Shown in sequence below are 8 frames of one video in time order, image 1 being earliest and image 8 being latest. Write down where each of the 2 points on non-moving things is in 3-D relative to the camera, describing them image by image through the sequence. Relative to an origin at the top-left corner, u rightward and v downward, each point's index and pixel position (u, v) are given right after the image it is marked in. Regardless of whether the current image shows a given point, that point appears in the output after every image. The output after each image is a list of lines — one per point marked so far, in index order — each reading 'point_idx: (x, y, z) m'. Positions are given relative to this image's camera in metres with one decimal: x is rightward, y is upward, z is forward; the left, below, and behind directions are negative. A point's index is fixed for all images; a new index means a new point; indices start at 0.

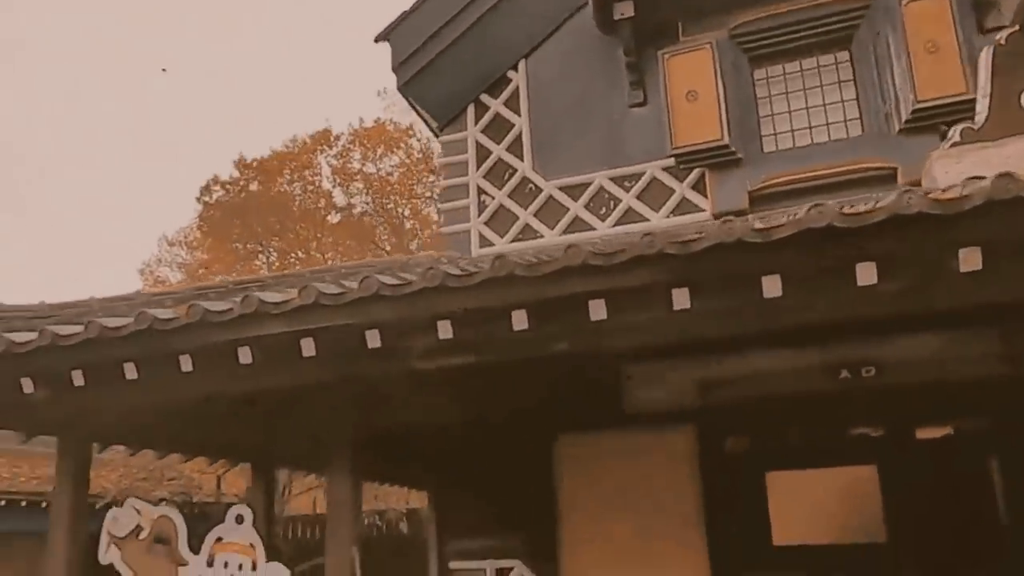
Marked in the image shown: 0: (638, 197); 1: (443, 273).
0: (+1.0, +0.7, +5.7) m
1: (-0.3, +0.1, +3.2) m
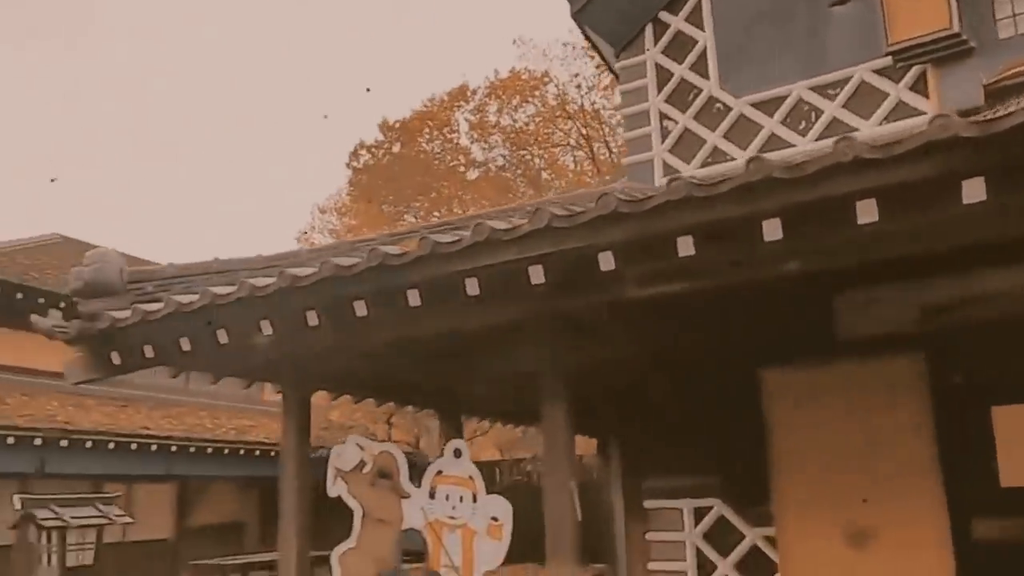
0: (+2.4, +1.3, +5.2) m
1: (+0.7, +0.4, +3.0) m
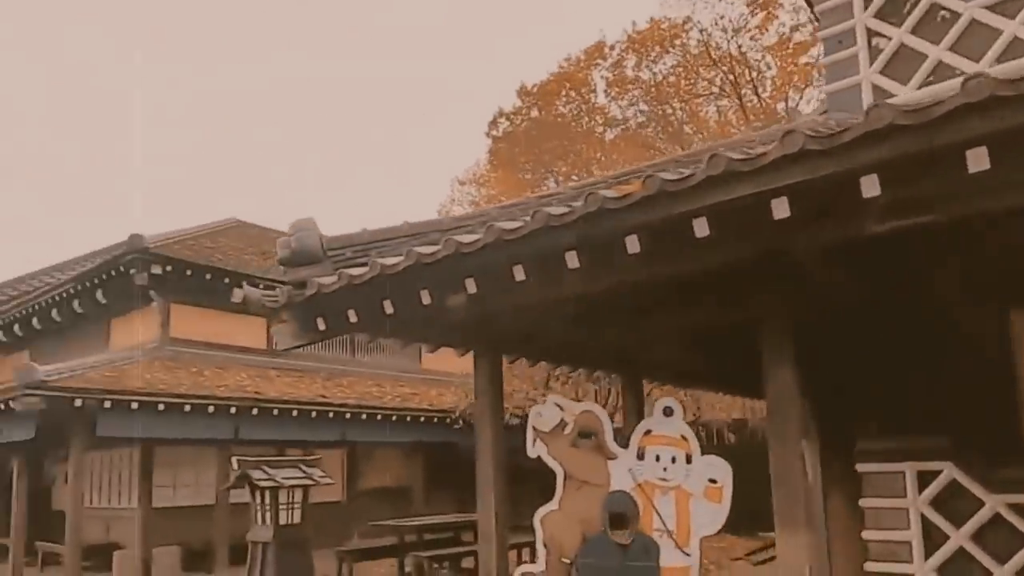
0: (+3.6, +1.8, +4.3) m
1: (+1.7, +0.7, +2.5) m
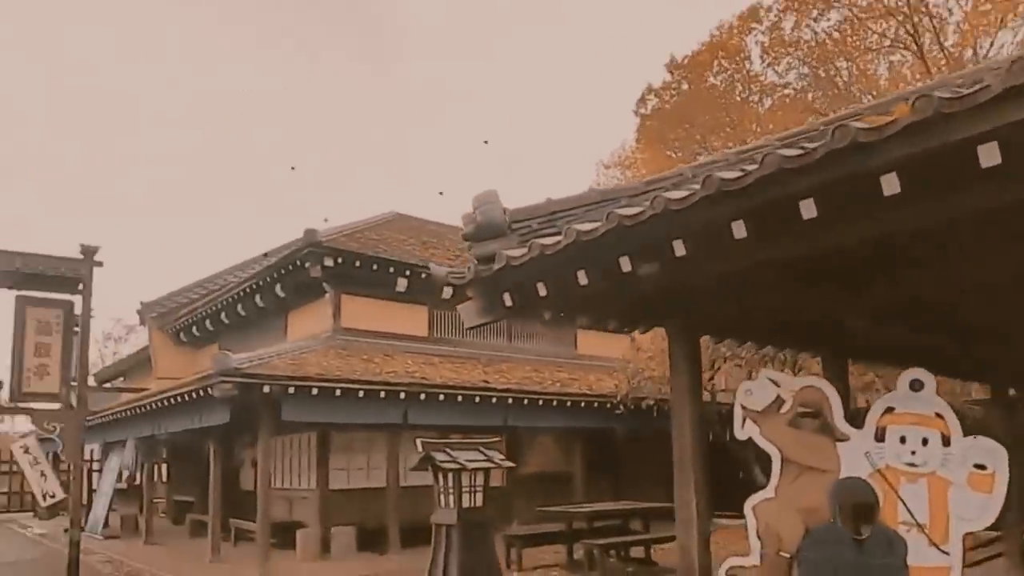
0: (+4.7, +2.1, +3.2) m
1: (+2.4, +1.0, +1.8) m
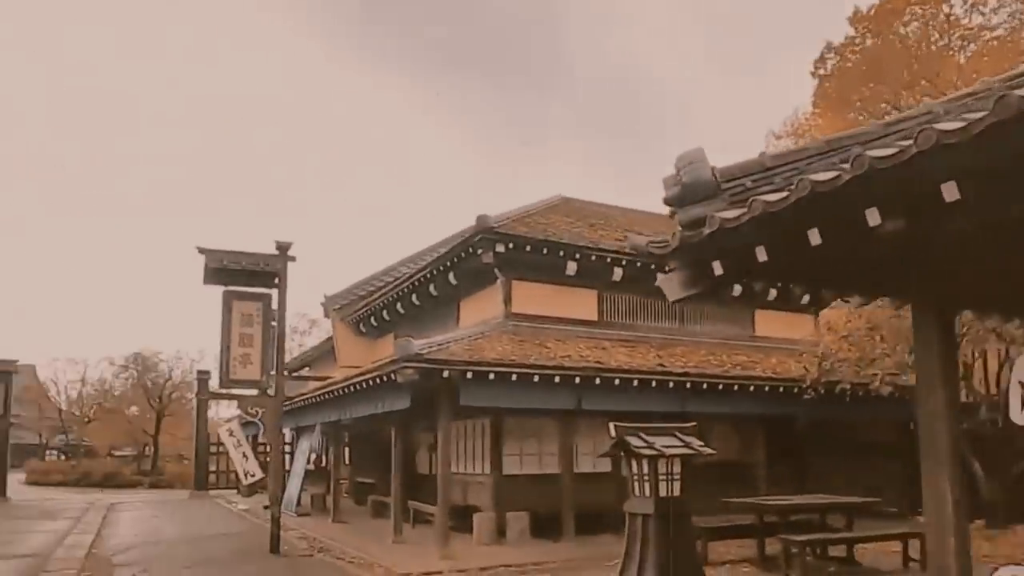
0: (+5.4, +2.4, +1.7) m
1: (+3.0, +1.2, +0.9) m
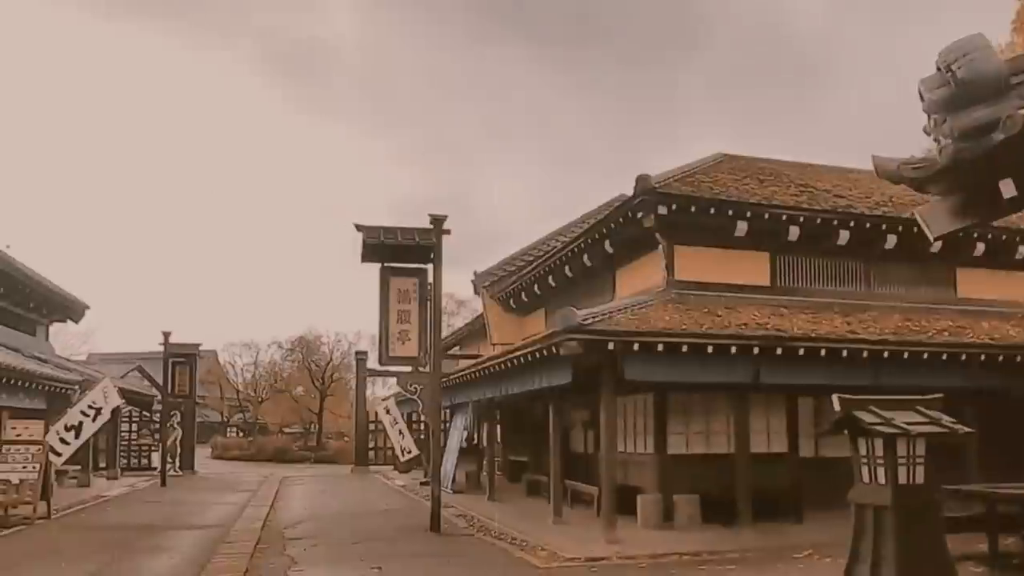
0: (+5.8, +2.8, -0.2) m
1: (+3.3, +1.5, -0.5) m
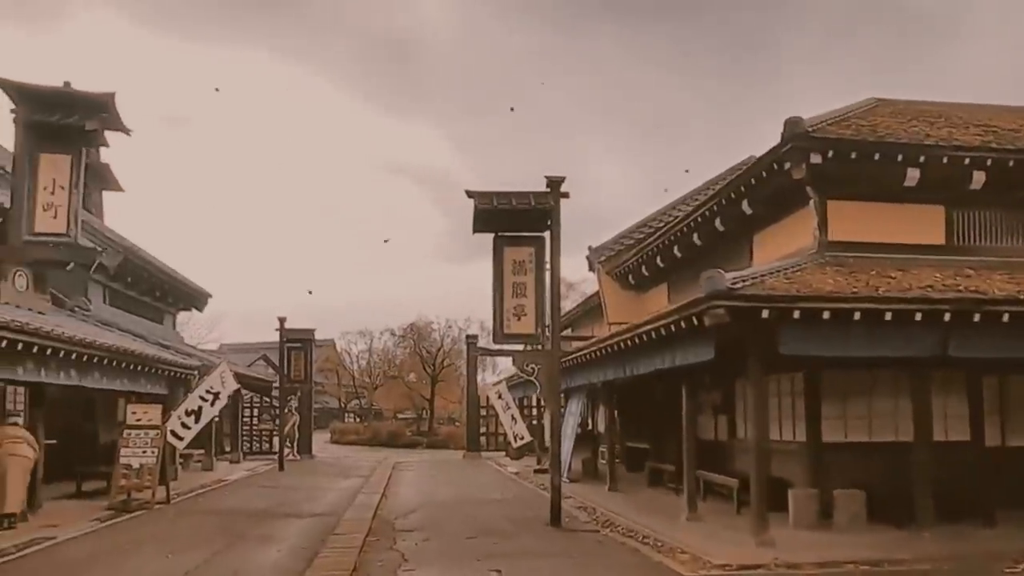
0: (+5.7, +3.2, -2.2) m
1: (+3.2, +1.8, -2.2) m
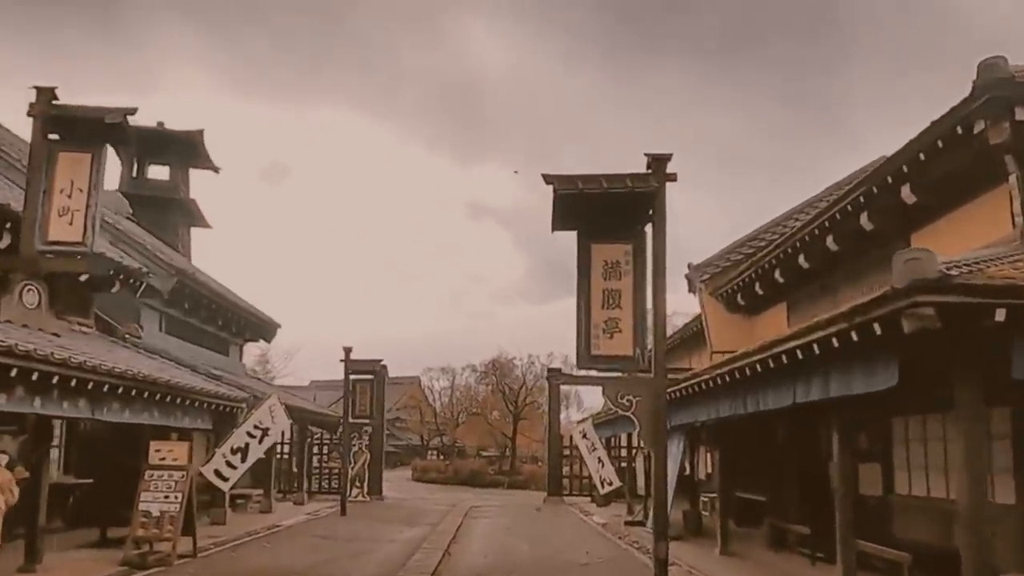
0: (+5.3, +3.8, -4.9) m
1: (+2.8, +2.4, -4.7) m
